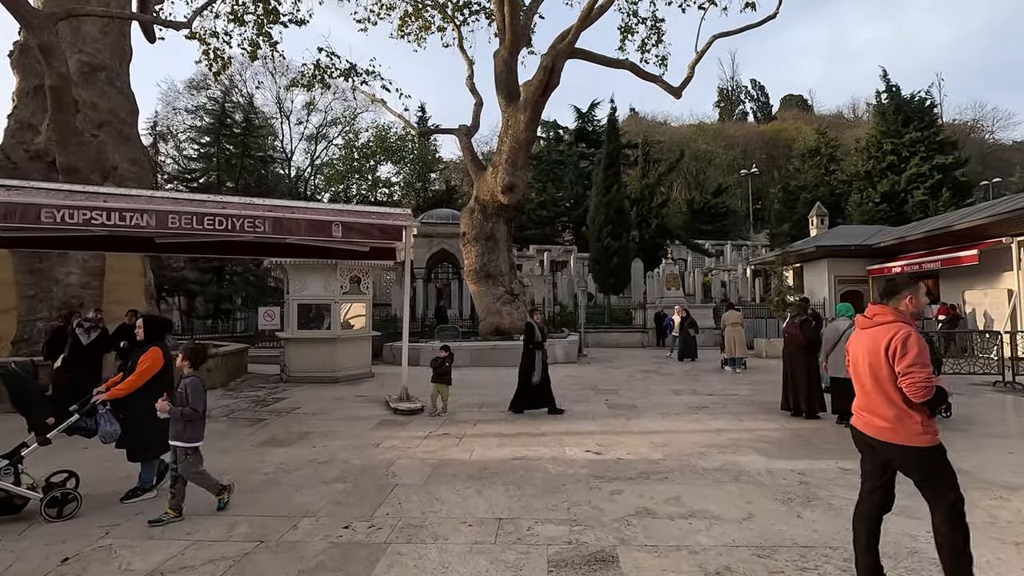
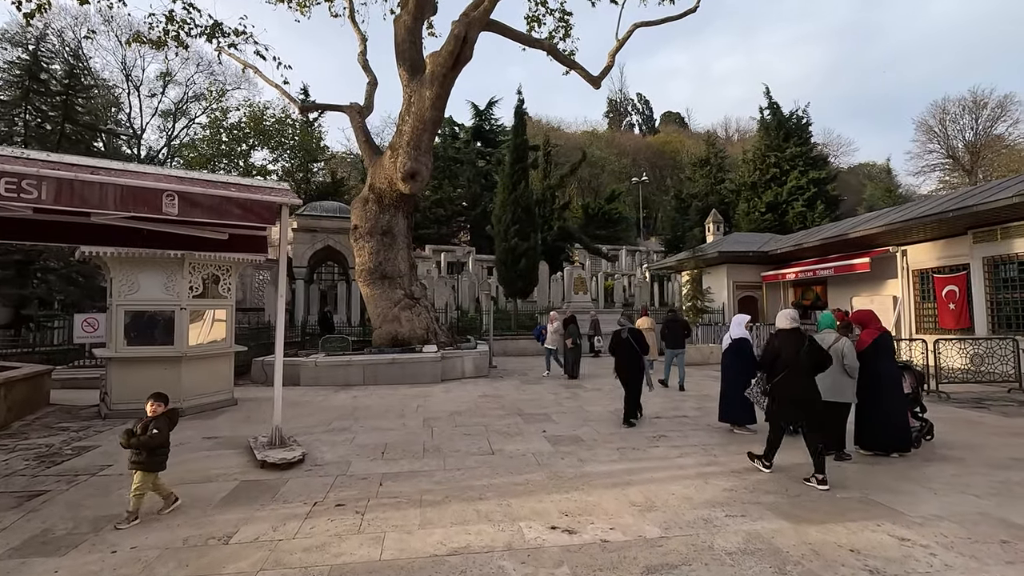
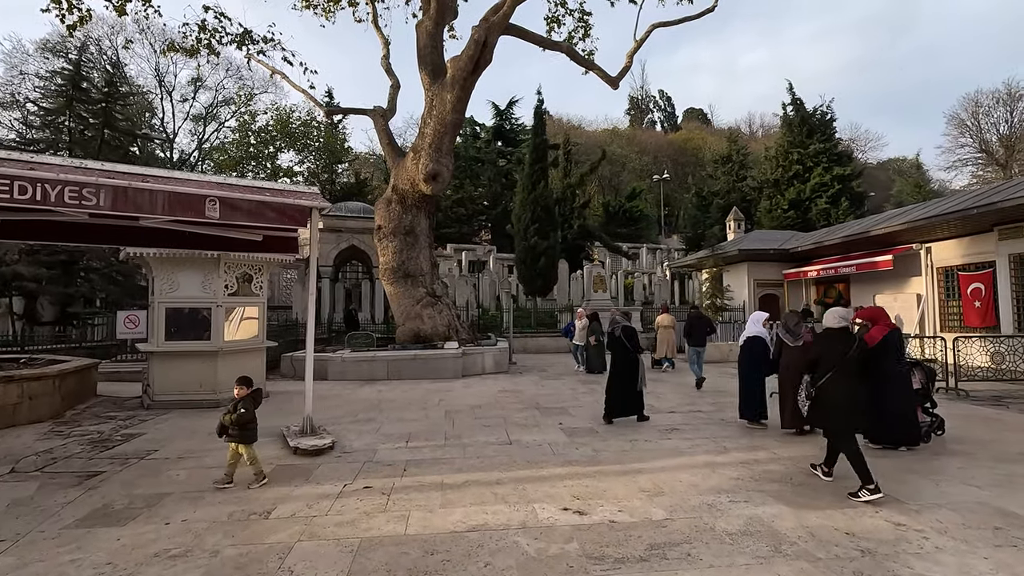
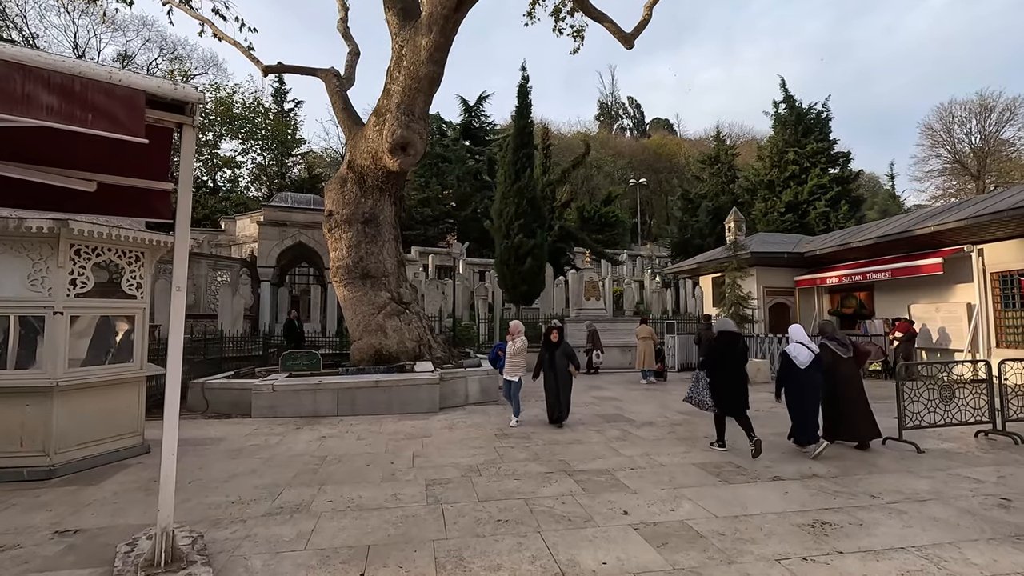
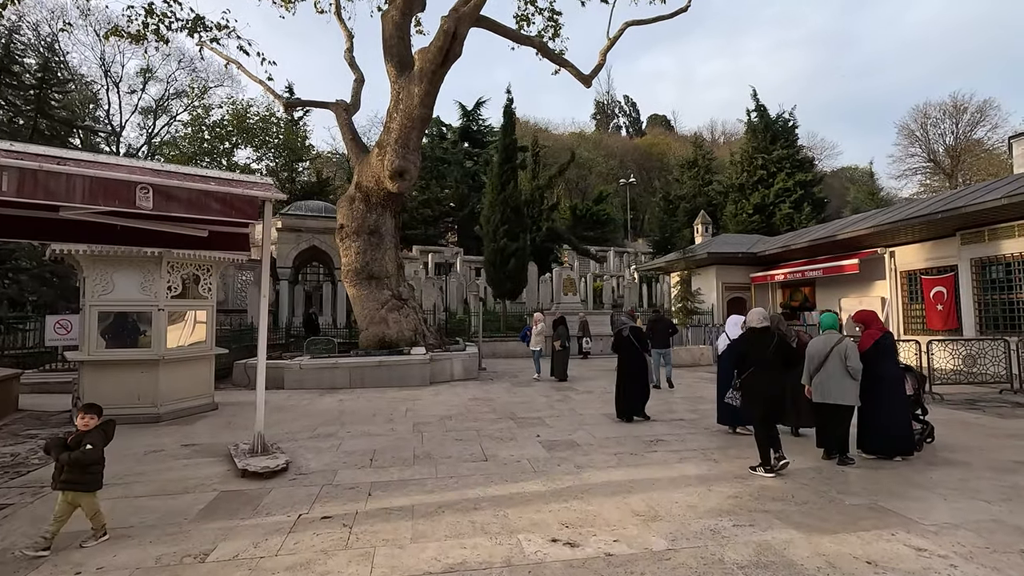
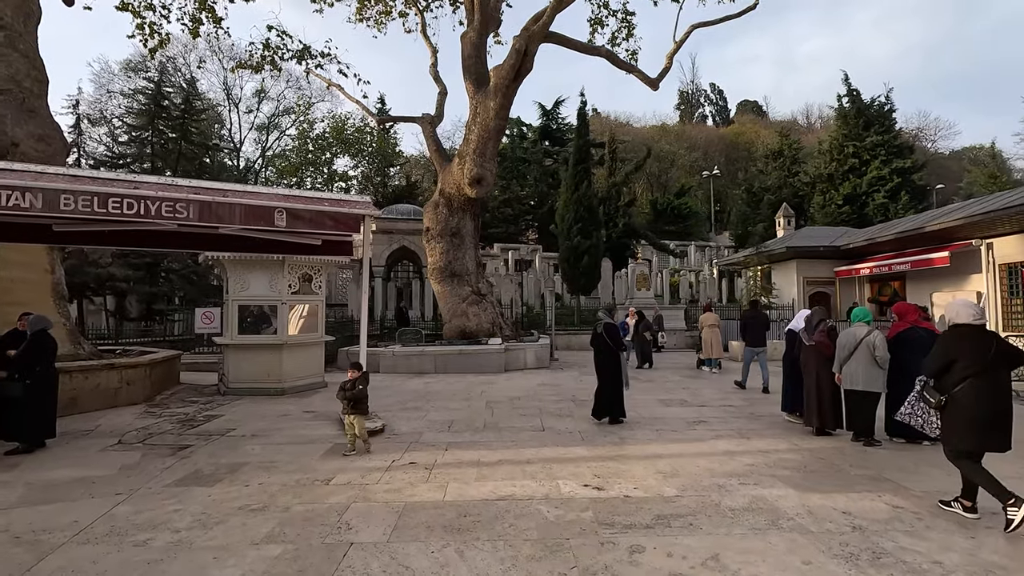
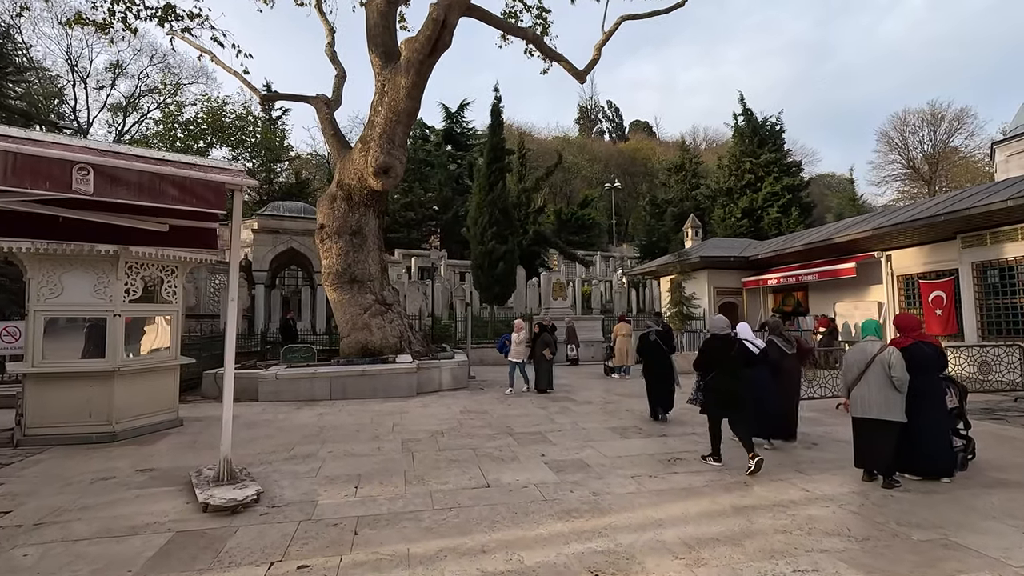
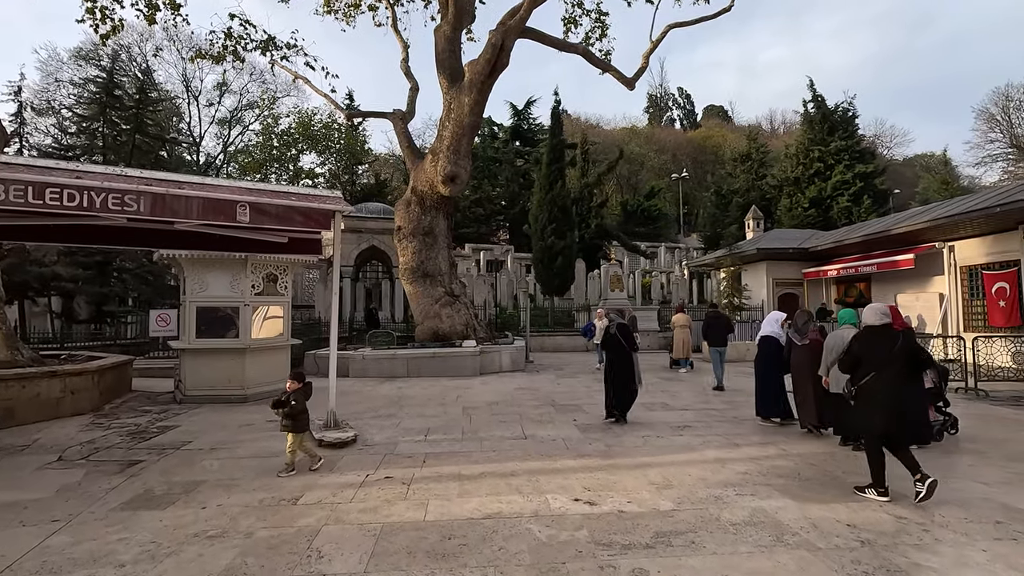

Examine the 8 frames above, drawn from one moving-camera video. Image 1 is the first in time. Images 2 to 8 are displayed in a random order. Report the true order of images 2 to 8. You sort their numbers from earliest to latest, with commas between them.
6, 8, 3, 2, 5, 7, 4
